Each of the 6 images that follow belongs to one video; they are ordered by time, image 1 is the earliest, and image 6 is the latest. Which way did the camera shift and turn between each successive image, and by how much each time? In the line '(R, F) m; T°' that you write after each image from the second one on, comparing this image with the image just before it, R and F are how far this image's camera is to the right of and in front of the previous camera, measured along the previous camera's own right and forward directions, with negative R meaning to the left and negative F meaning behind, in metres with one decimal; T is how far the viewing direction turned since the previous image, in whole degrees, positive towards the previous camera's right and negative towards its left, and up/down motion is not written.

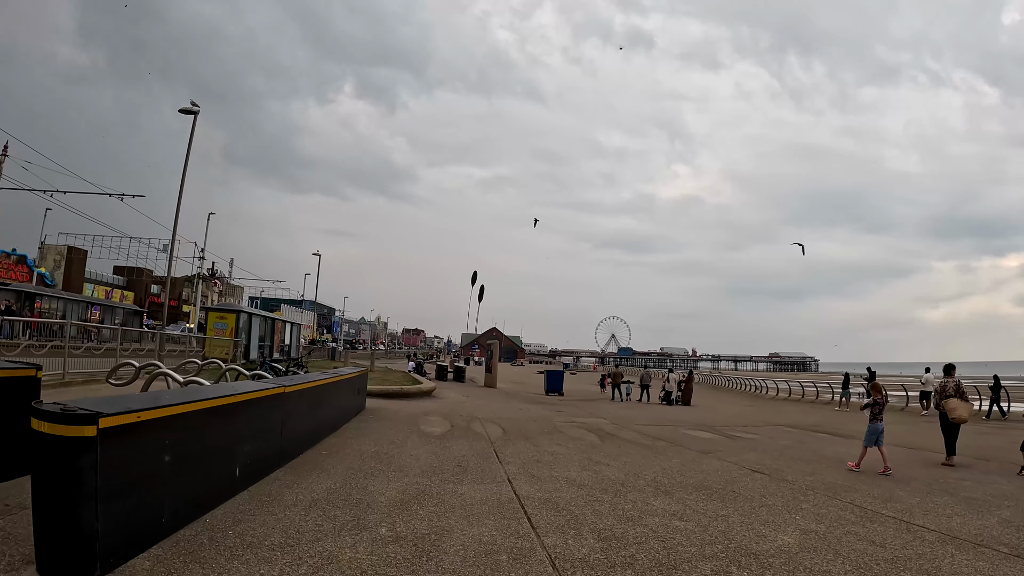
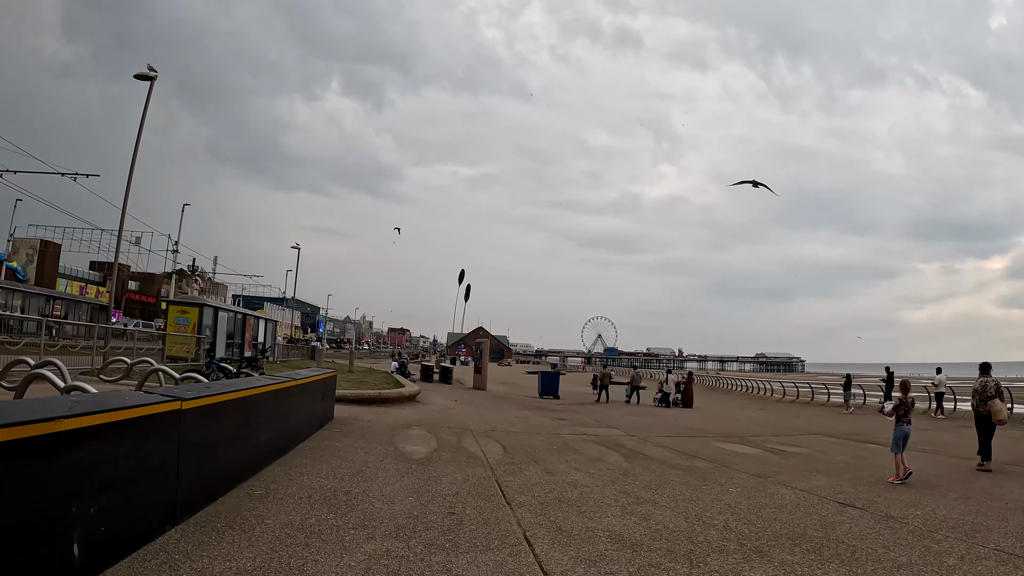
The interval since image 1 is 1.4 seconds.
(-0.3, +2.5) m; +1°
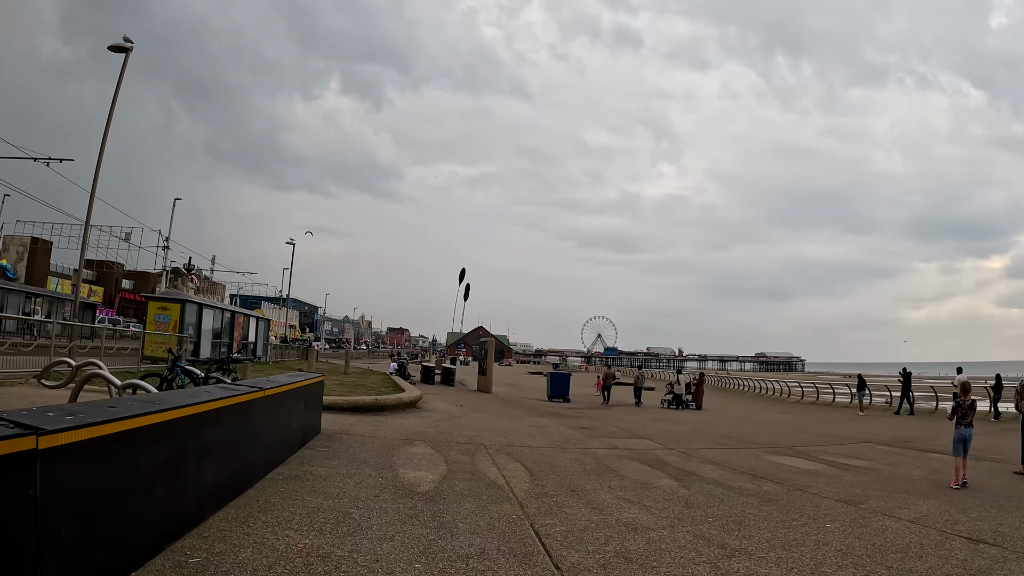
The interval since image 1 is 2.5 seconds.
(-0.4, +1.9) m; 0°
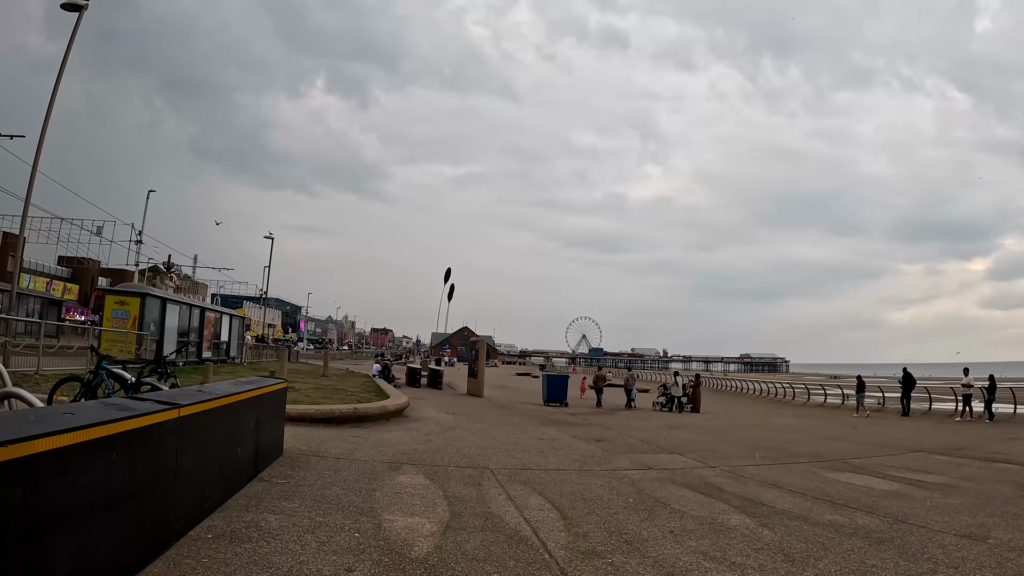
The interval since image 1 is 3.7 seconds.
(-0.4, +2.0) m; +2°
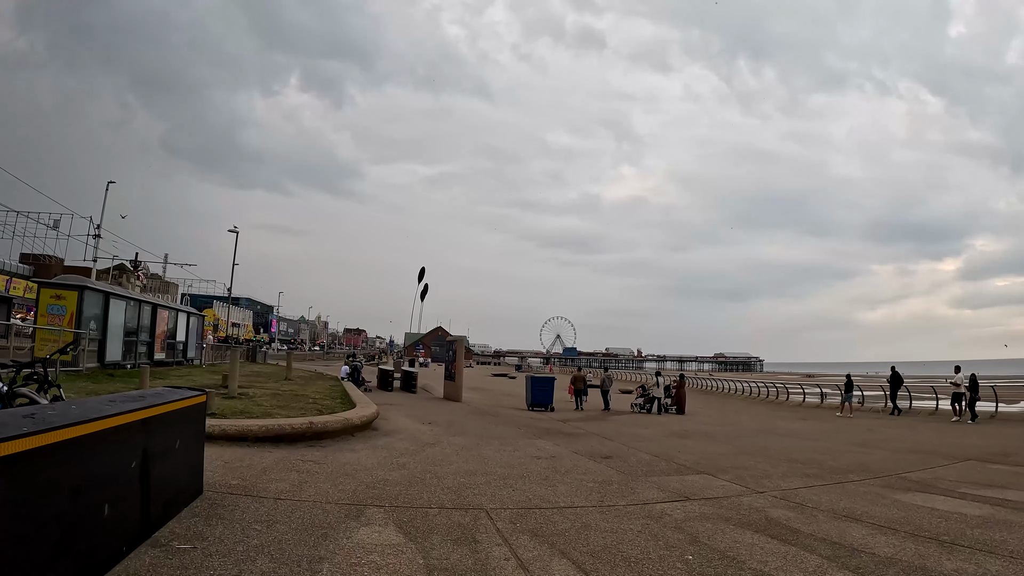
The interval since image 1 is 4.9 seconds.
(-0.3, +2.0) m; +3°
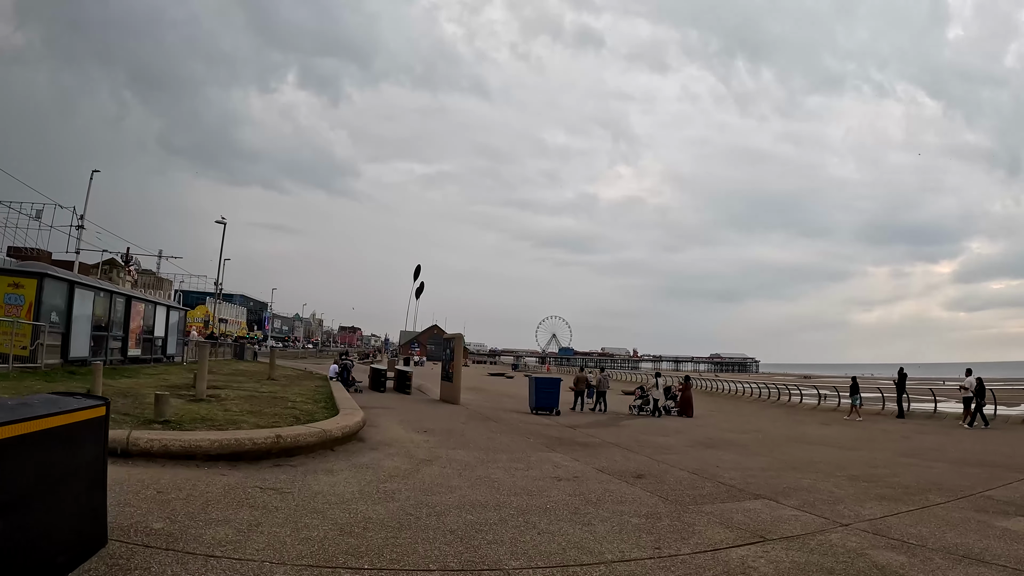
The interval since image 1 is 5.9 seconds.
(-0.3, +1.7) m; 0°
